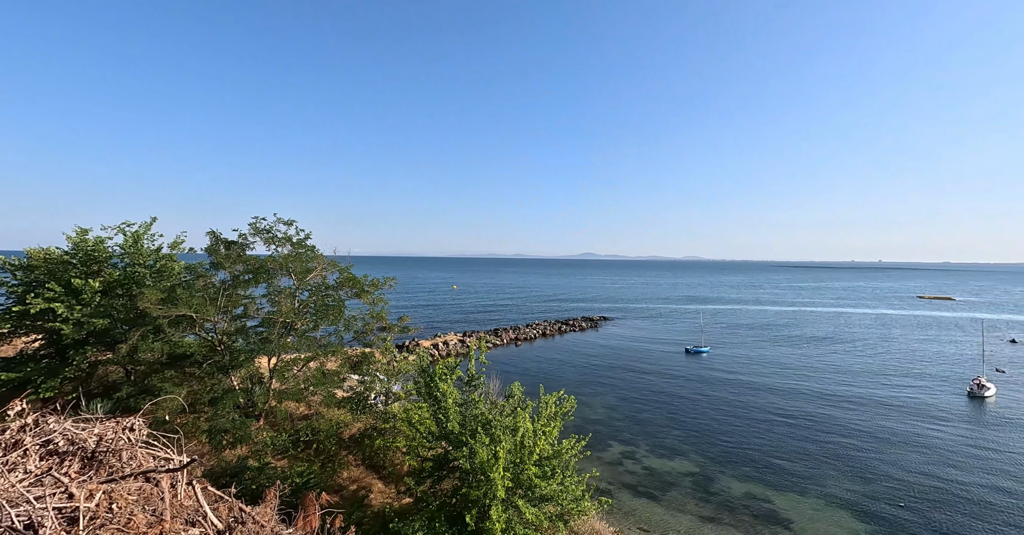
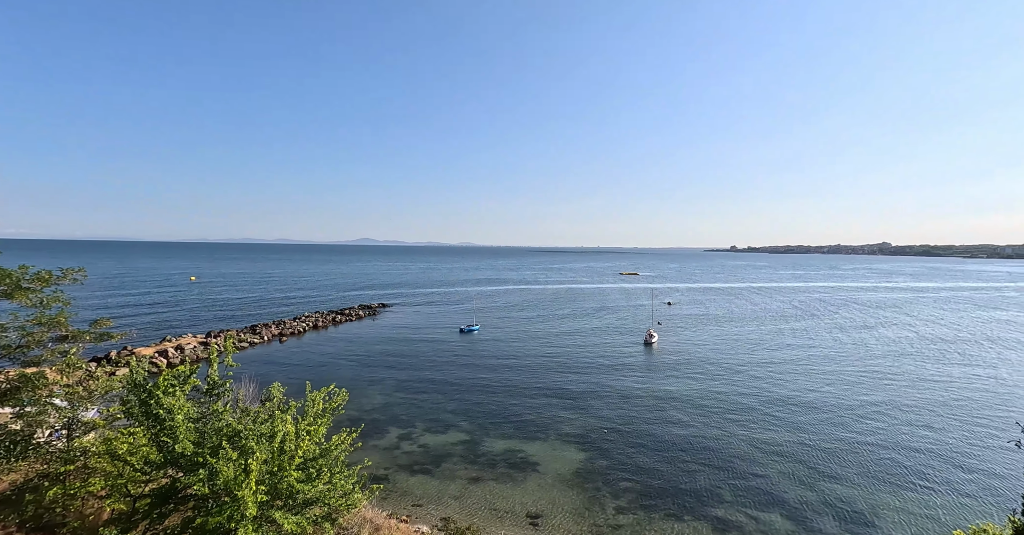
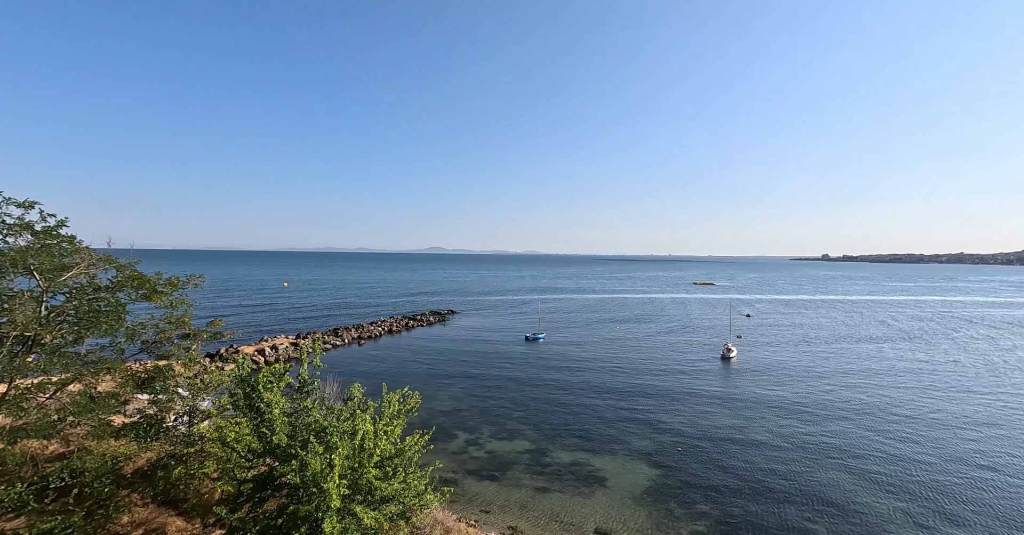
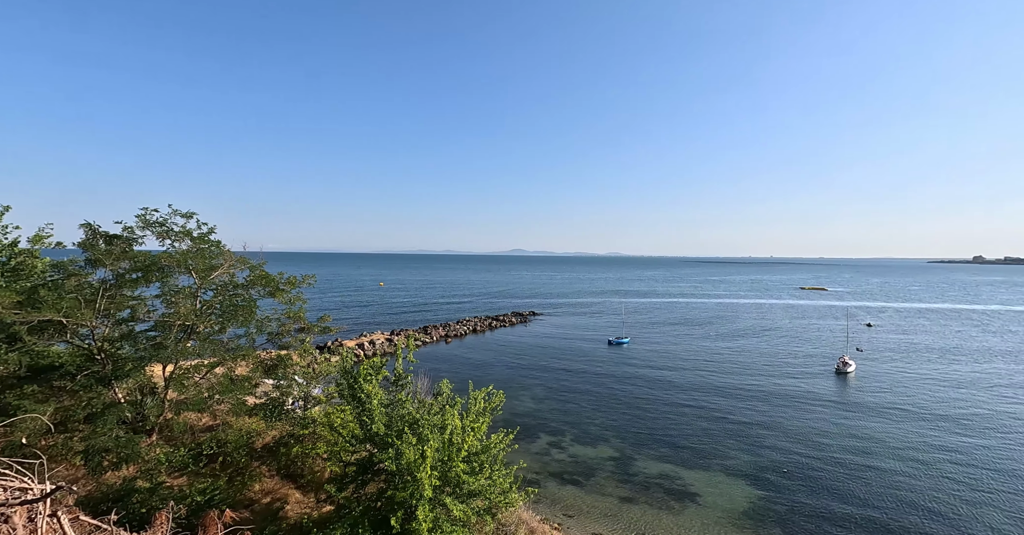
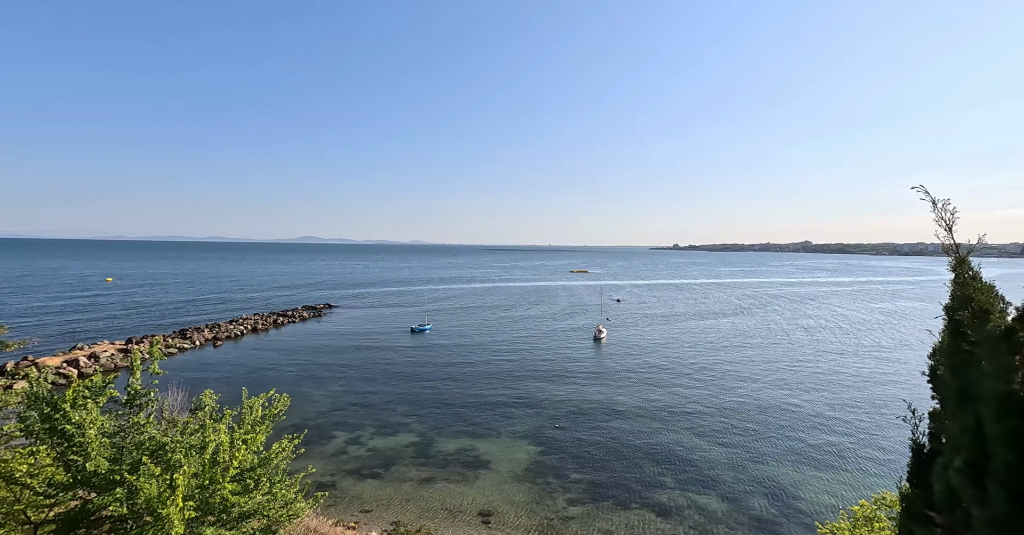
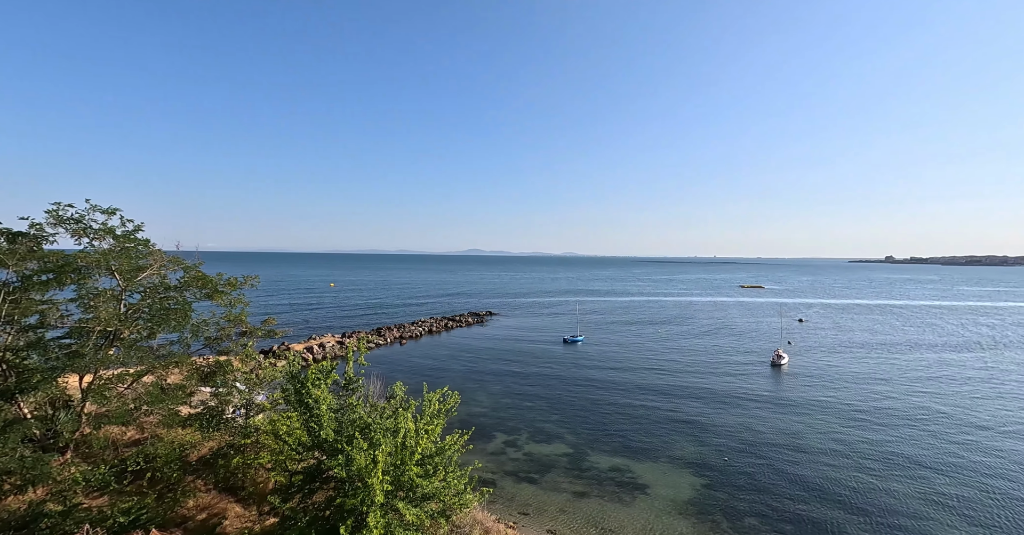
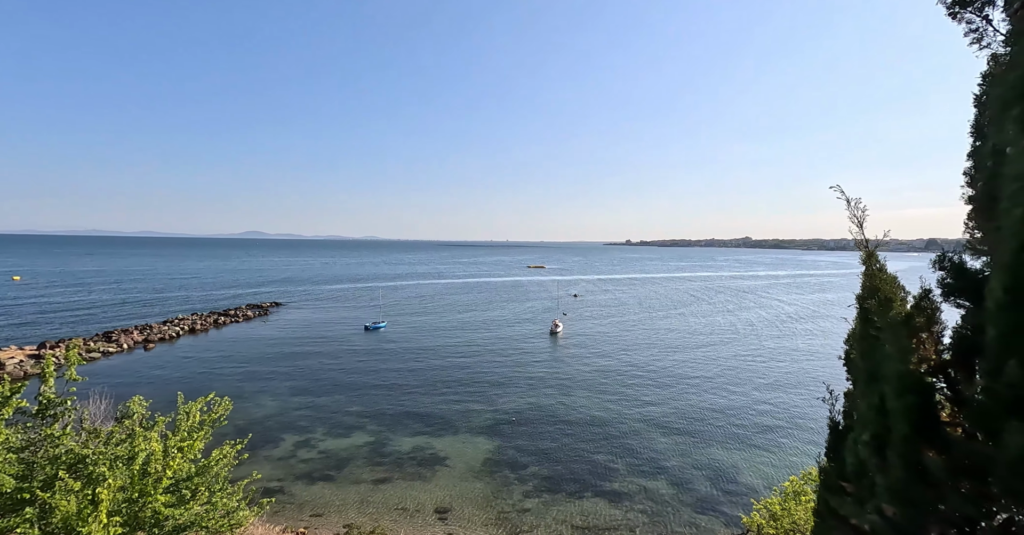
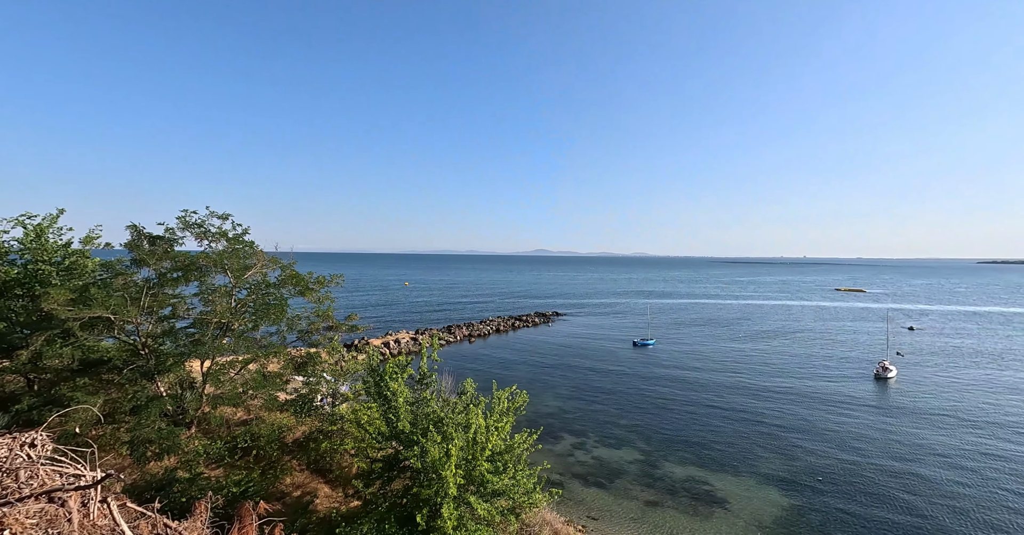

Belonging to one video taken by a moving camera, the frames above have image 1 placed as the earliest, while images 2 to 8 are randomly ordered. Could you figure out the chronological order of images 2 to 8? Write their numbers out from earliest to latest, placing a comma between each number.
8, 4, 6, 3, 2, 5, 7
